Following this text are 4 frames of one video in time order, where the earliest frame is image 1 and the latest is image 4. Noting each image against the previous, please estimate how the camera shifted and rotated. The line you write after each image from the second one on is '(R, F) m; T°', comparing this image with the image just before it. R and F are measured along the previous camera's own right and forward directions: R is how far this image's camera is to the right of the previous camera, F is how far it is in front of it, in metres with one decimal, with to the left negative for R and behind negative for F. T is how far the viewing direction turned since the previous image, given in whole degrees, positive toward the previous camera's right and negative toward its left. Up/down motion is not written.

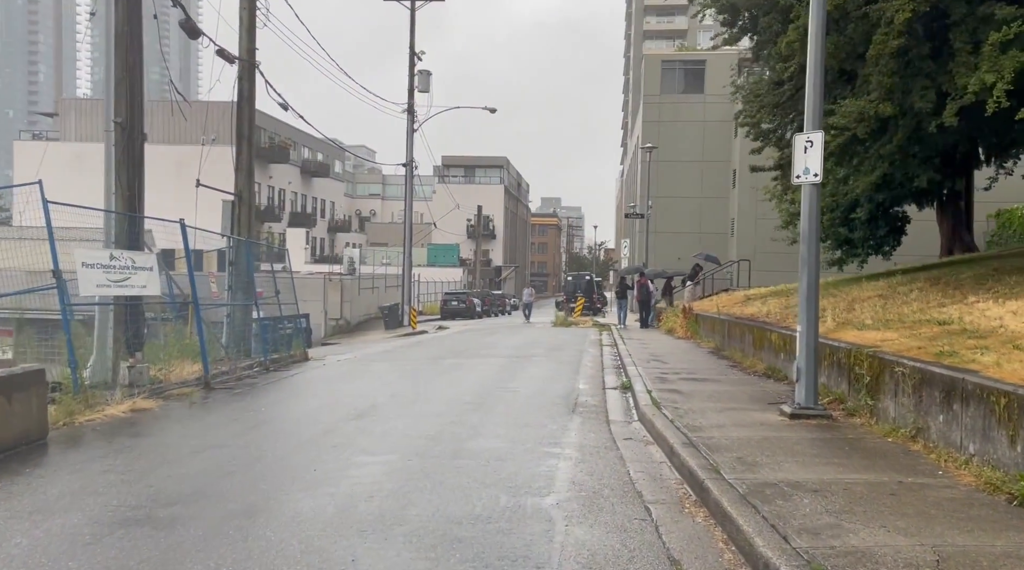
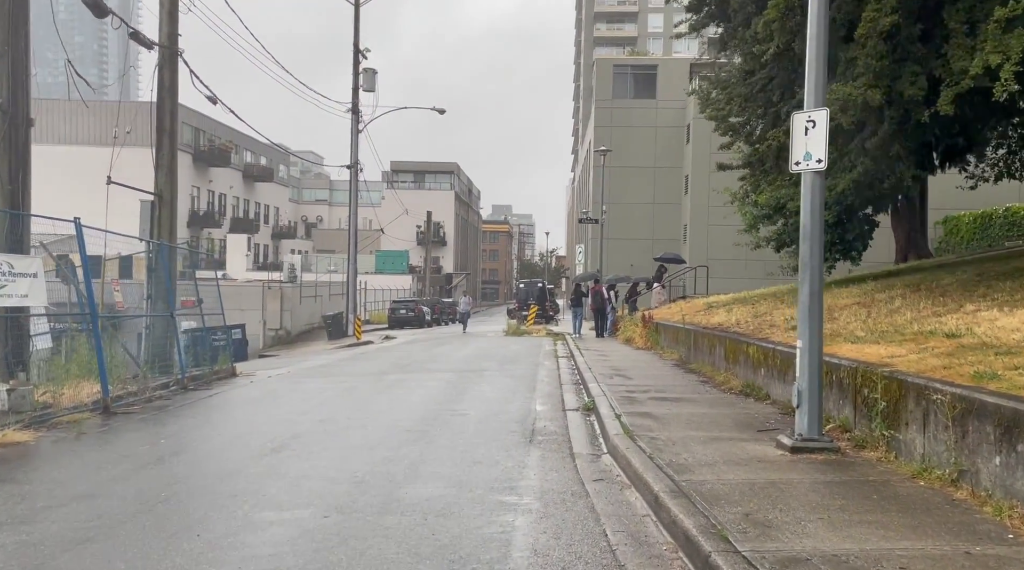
(0.0, +1.6) m; +3°
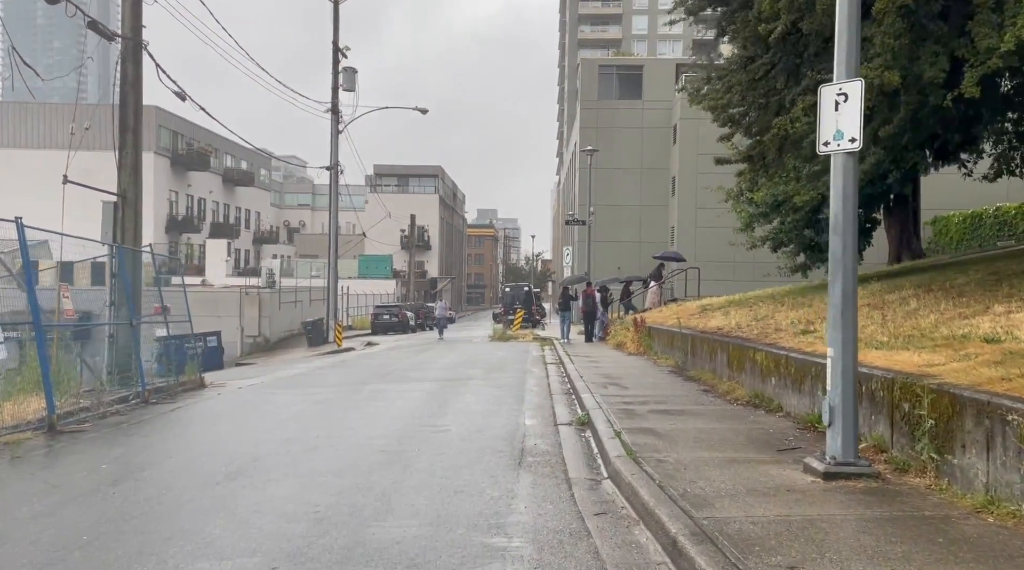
(0.0, +1.1) m; +1°
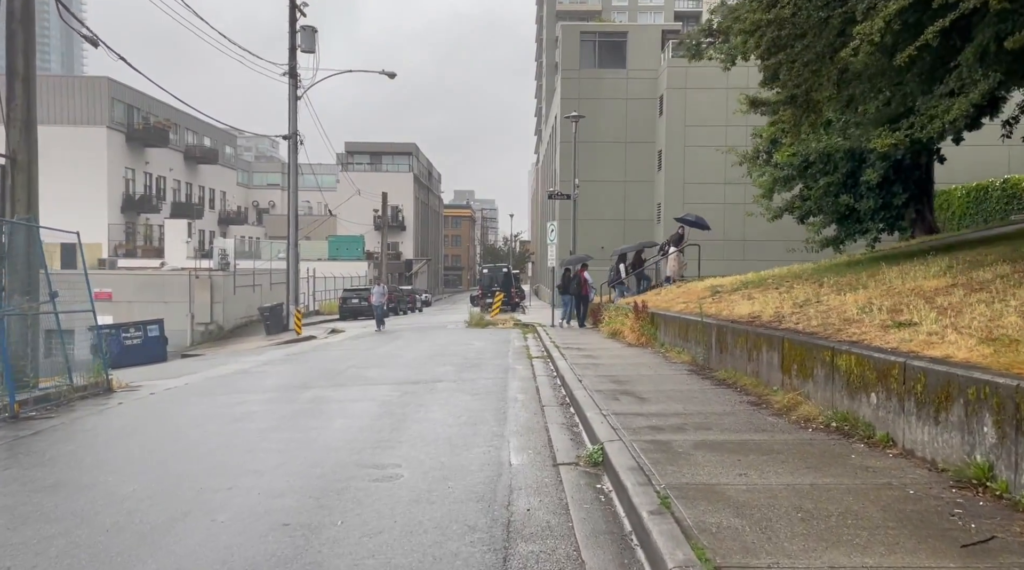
(0.0, +3.4) m; +1°
